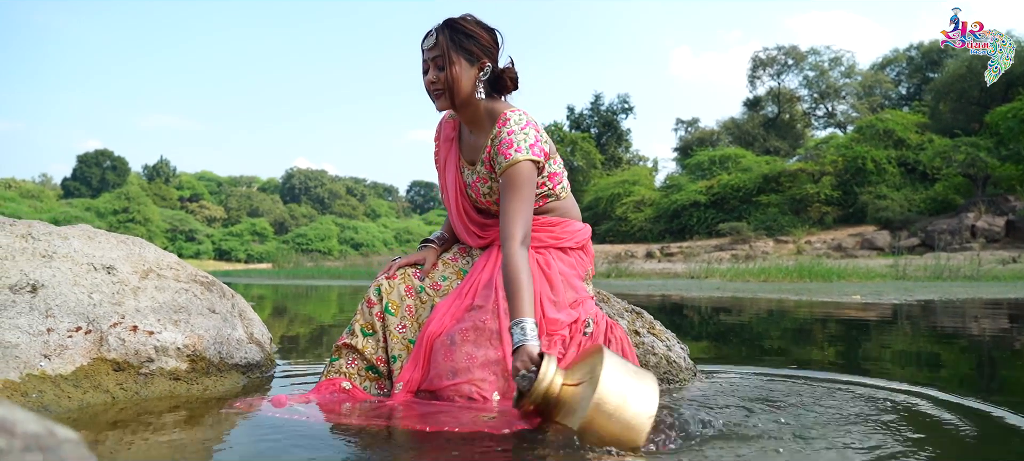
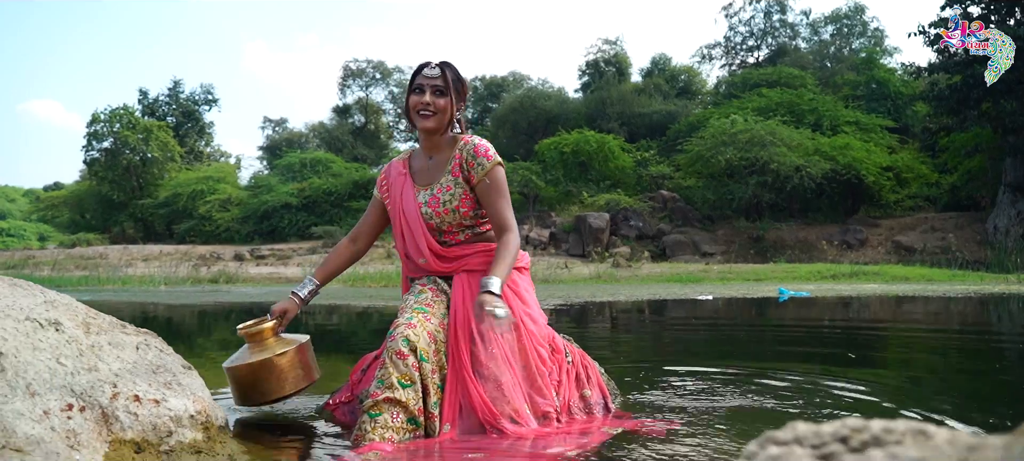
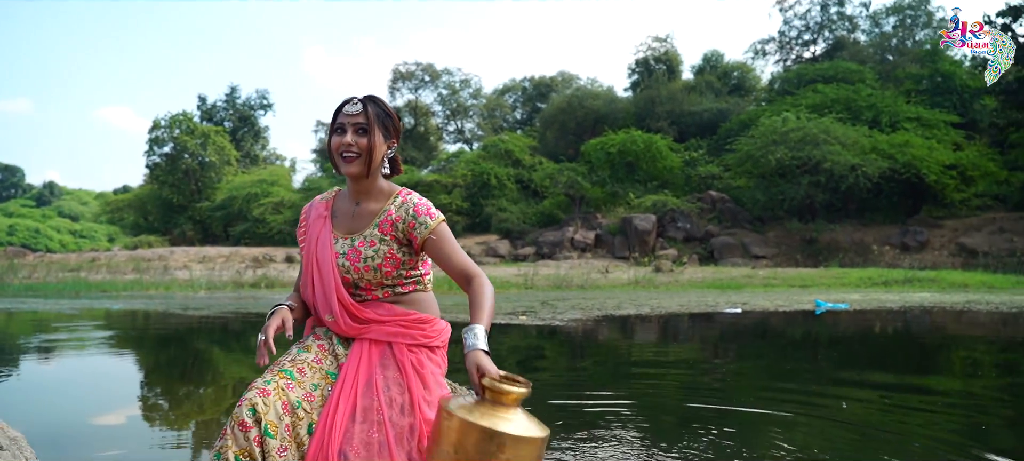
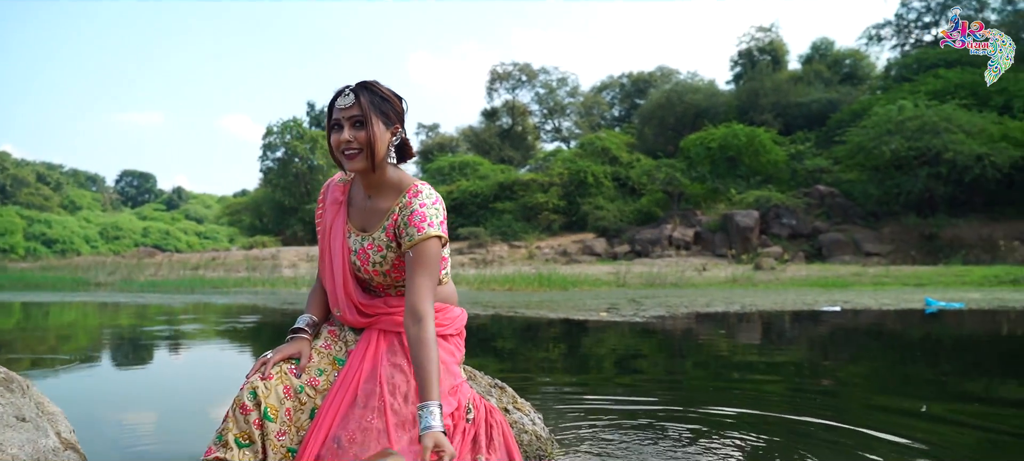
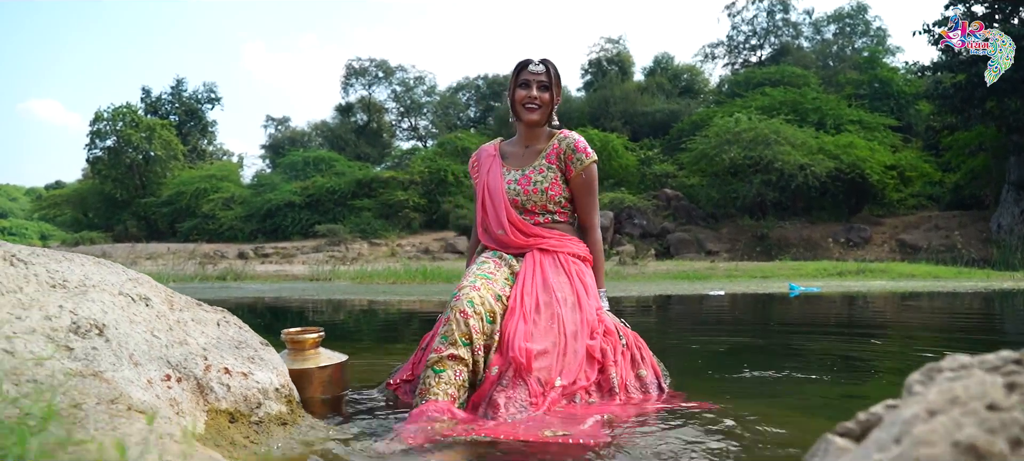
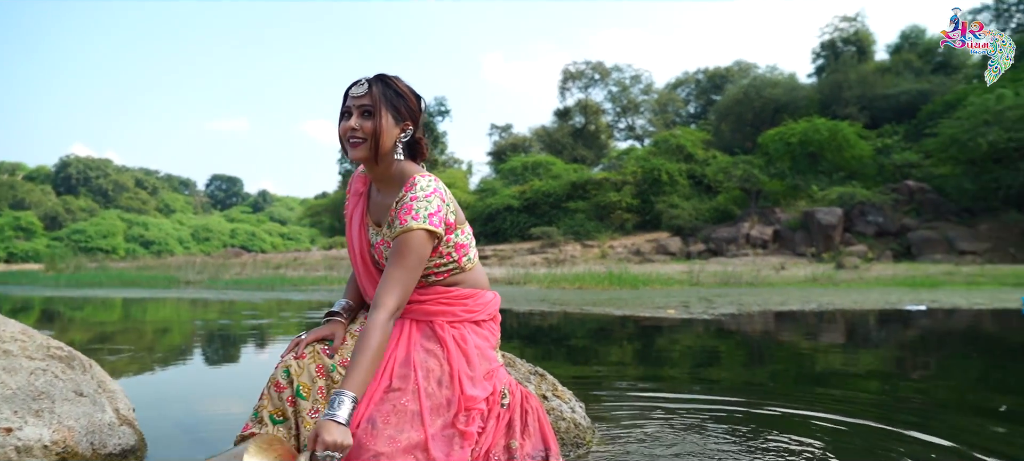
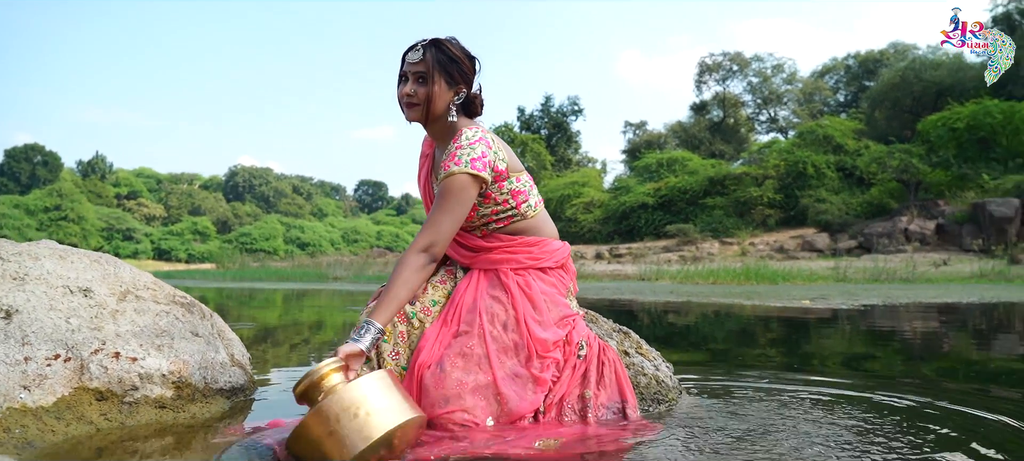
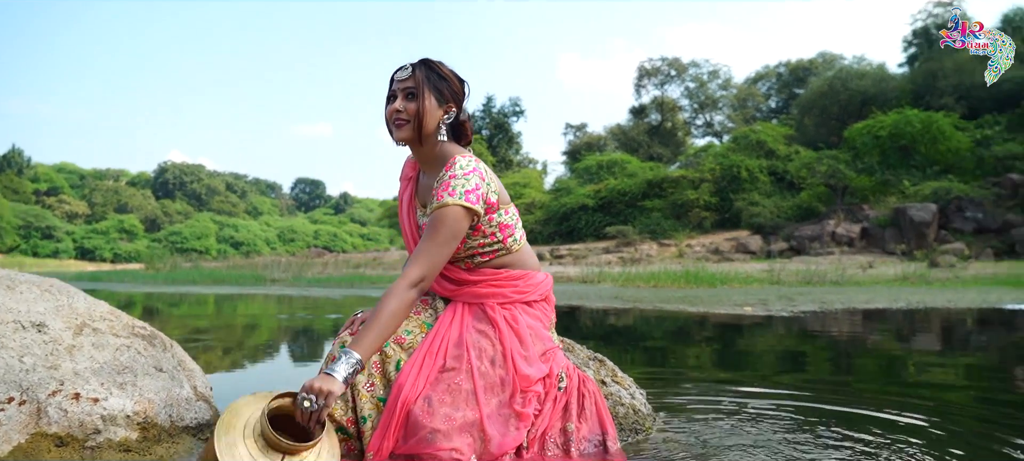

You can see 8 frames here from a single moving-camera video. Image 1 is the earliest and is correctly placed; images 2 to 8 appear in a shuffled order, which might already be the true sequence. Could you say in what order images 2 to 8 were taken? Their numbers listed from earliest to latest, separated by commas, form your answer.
7, 8, 6, 4, 3, 2, 5
